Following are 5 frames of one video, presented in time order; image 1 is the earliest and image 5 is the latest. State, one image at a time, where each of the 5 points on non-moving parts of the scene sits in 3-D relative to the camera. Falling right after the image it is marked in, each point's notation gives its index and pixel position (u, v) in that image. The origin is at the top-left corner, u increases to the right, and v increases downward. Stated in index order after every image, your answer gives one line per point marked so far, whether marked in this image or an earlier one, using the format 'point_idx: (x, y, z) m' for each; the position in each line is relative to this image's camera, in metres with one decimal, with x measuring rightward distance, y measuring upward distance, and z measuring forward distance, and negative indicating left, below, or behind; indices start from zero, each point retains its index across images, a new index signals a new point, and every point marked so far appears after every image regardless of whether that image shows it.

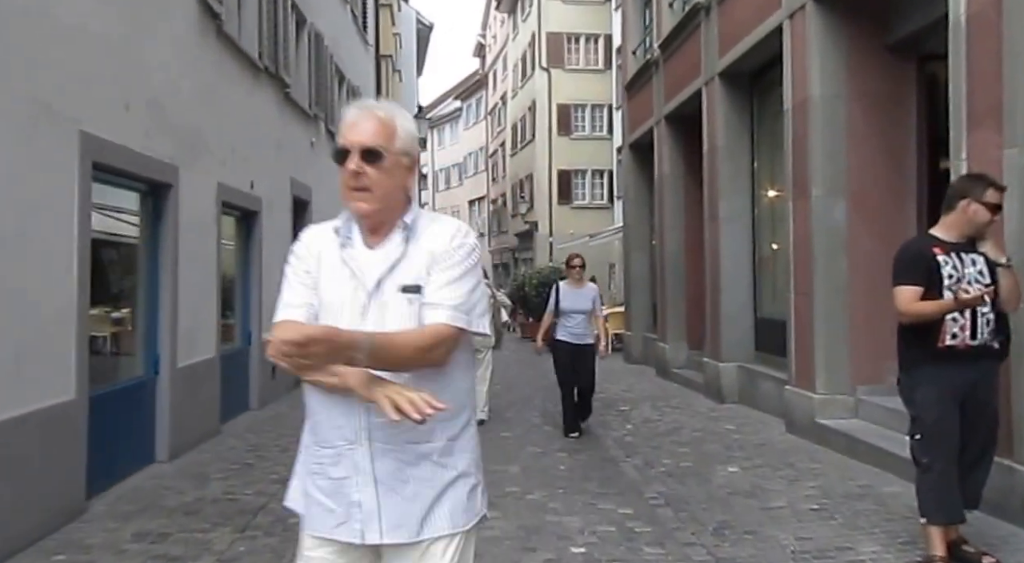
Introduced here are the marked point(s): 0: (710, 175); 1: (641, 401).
0: (+2.8, +1.5, +12.2) m
1: (+1.8, -1.7, +12.0) m
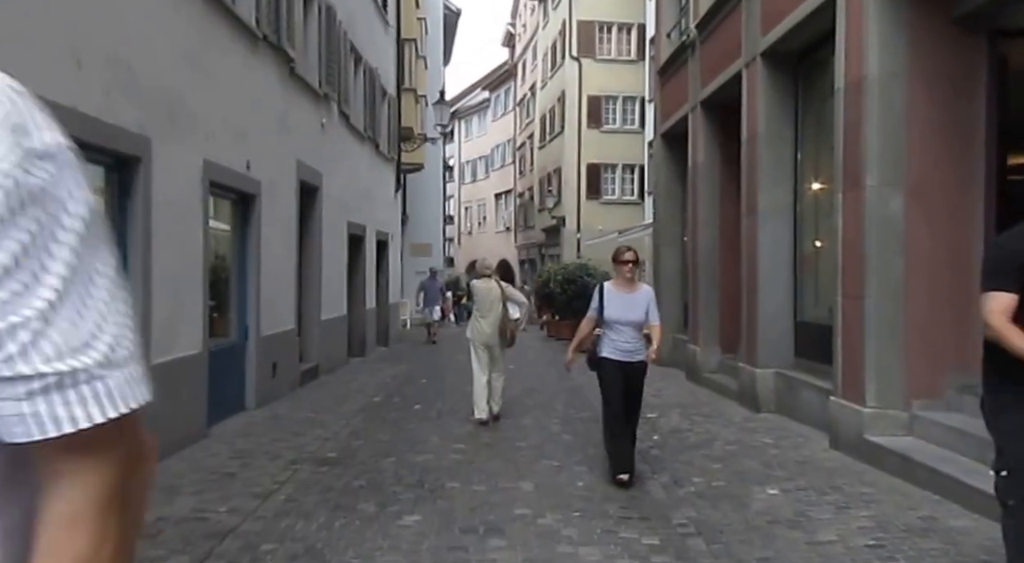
0: (+3.0, +1.5, +11.2) m
1: (+2.0, -1.6, +11.1) m
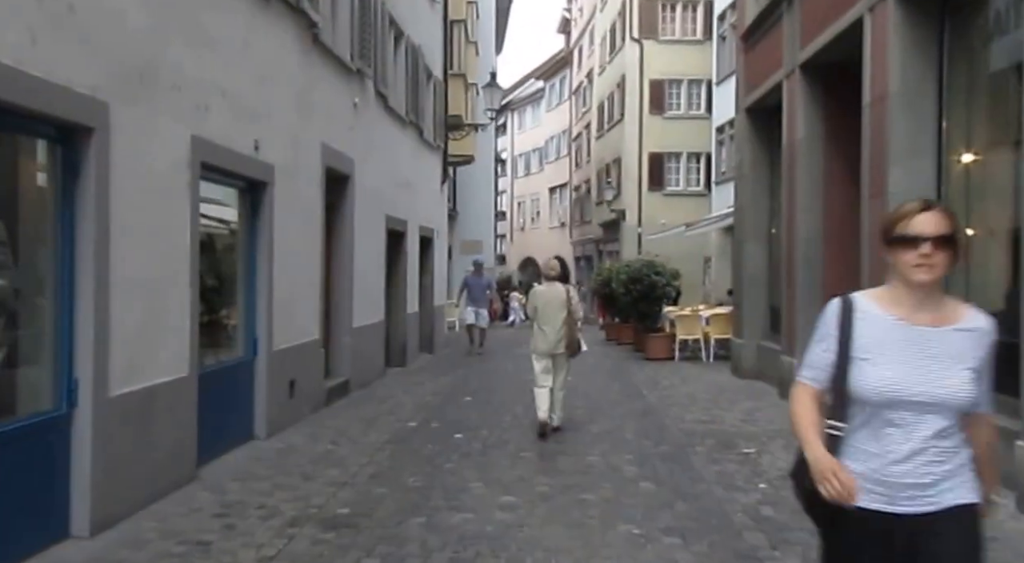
0: (+3.7, +1.5, +8.9) m
1: (+2.6, -1.6, +8.9) m
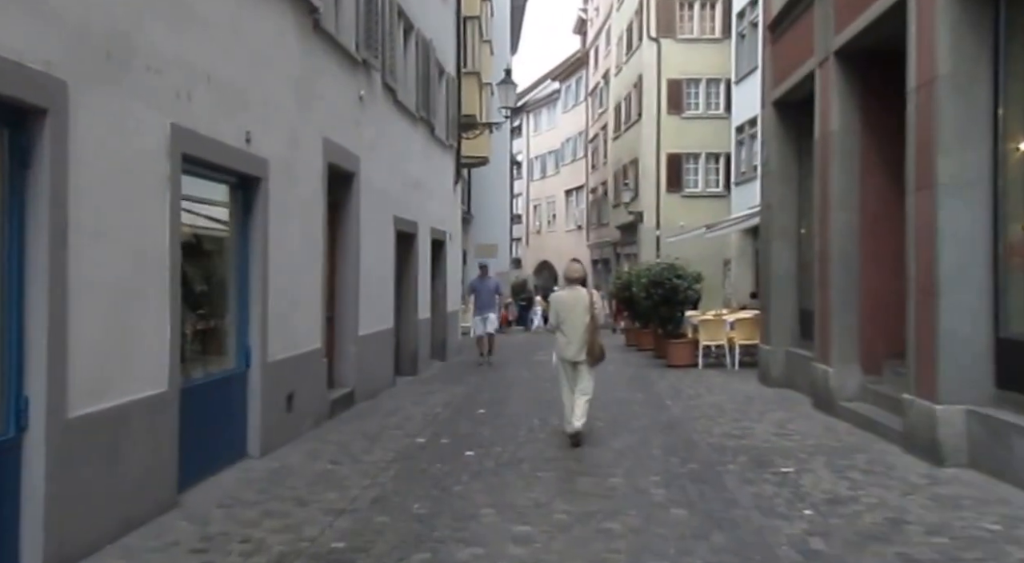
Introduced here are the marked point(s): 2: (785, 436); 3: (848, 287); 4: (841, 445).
0: (+3.8, +1.5, +8.2) m
1: (+2.8, -1.7, +8.1) m
2: (+2.9, -1.7, +9.6) m
3: (+4.1, -0.1, +10.8) m
4: (+3.3, -1.6, +8.9) m
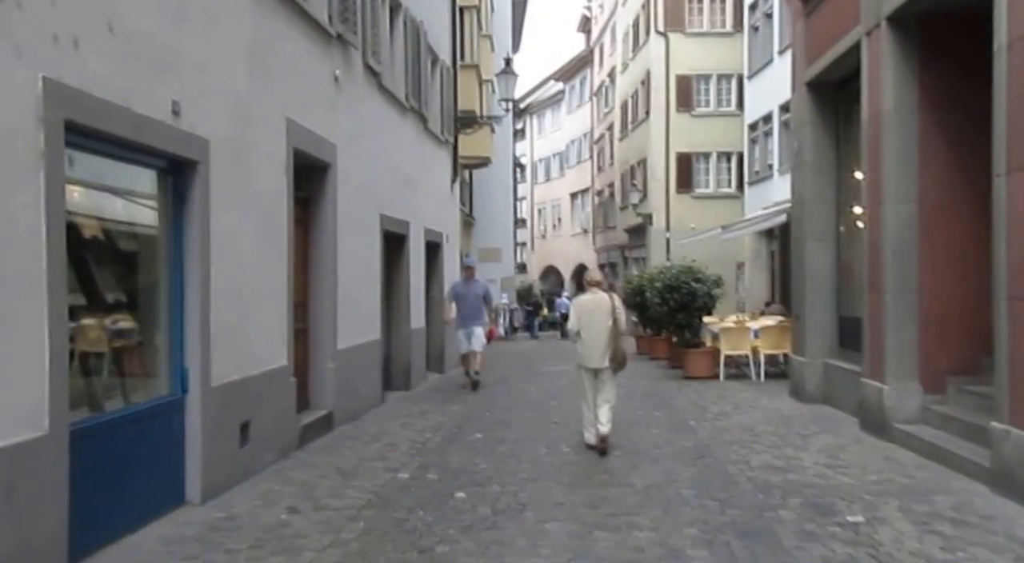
0: (+3.8, +1.4, +6.6) m
1: (+2.8, -1.7, +6.5) m
2: (+2.9, -1.7, +8.0) m
3: (+4.1, -0.1, +9.2) m
4: (+3.3, -1.7, +7.3) m
